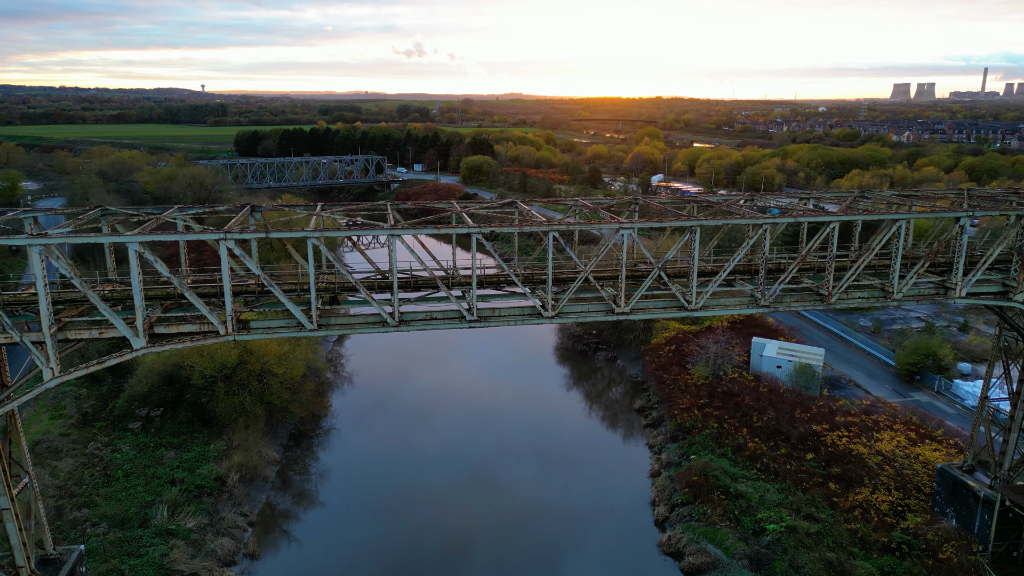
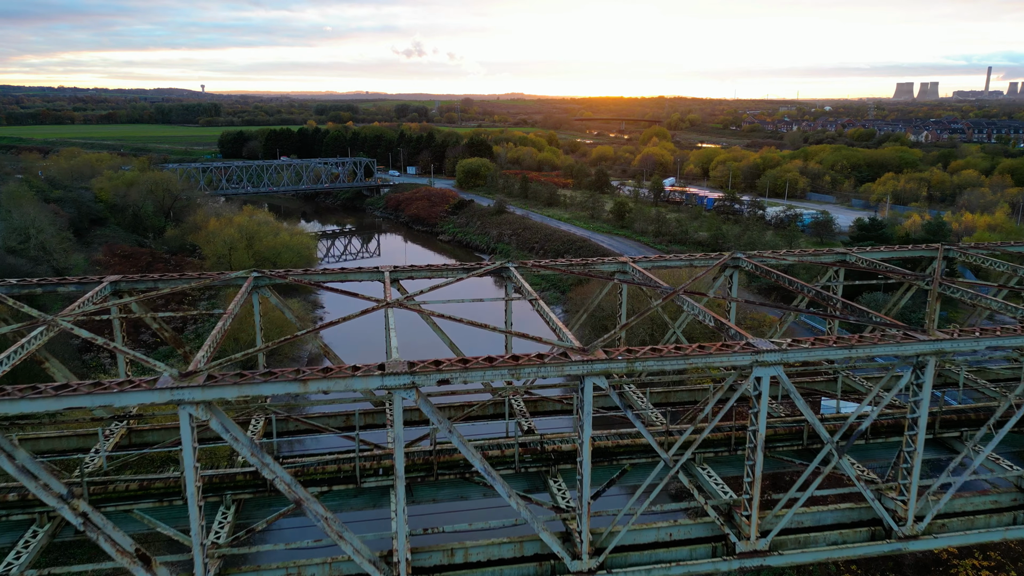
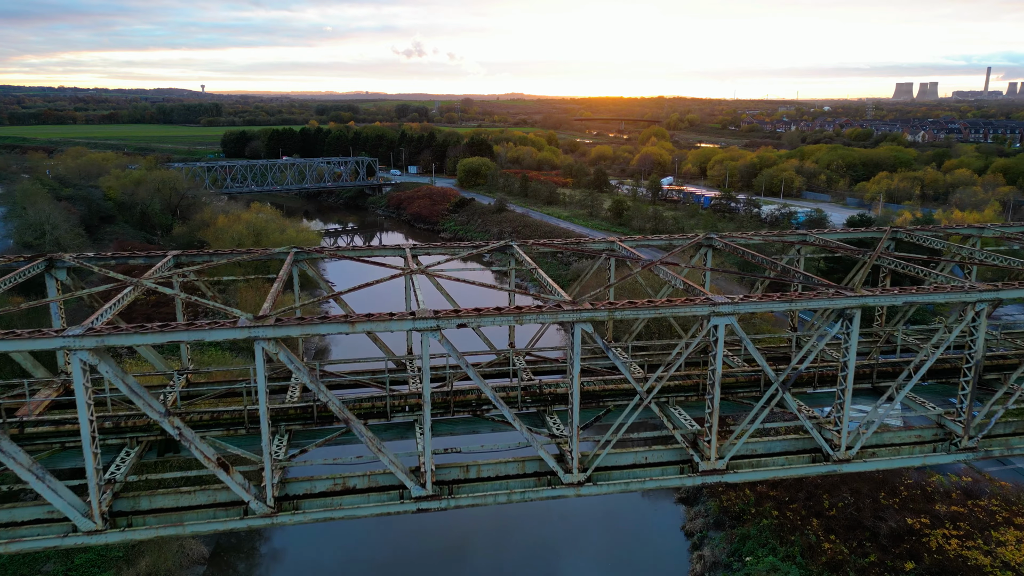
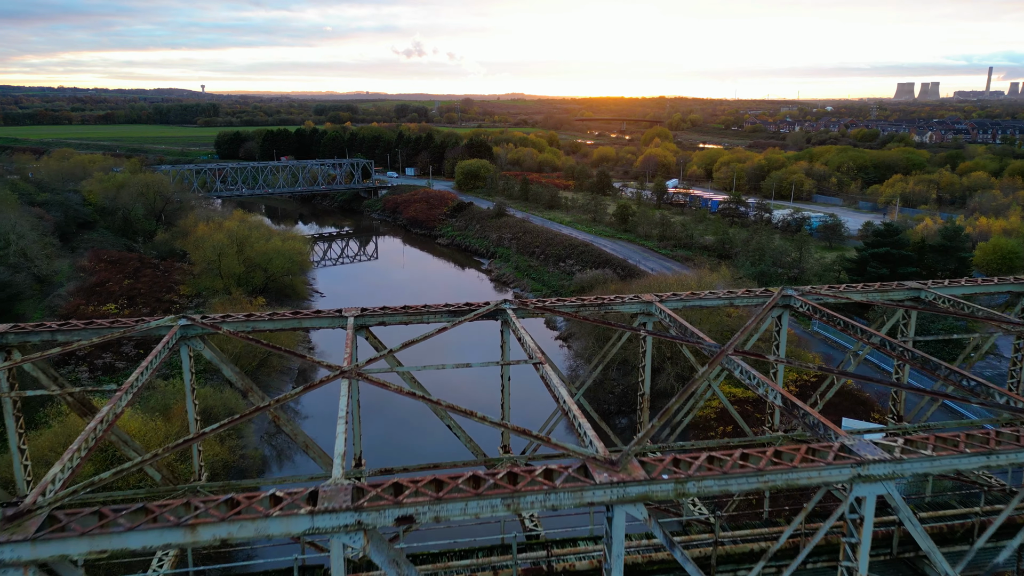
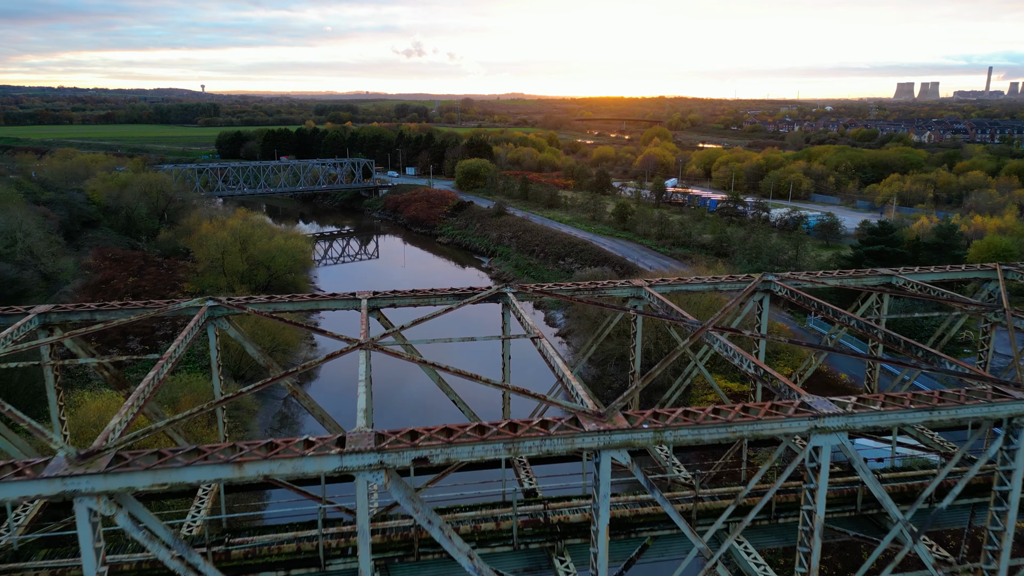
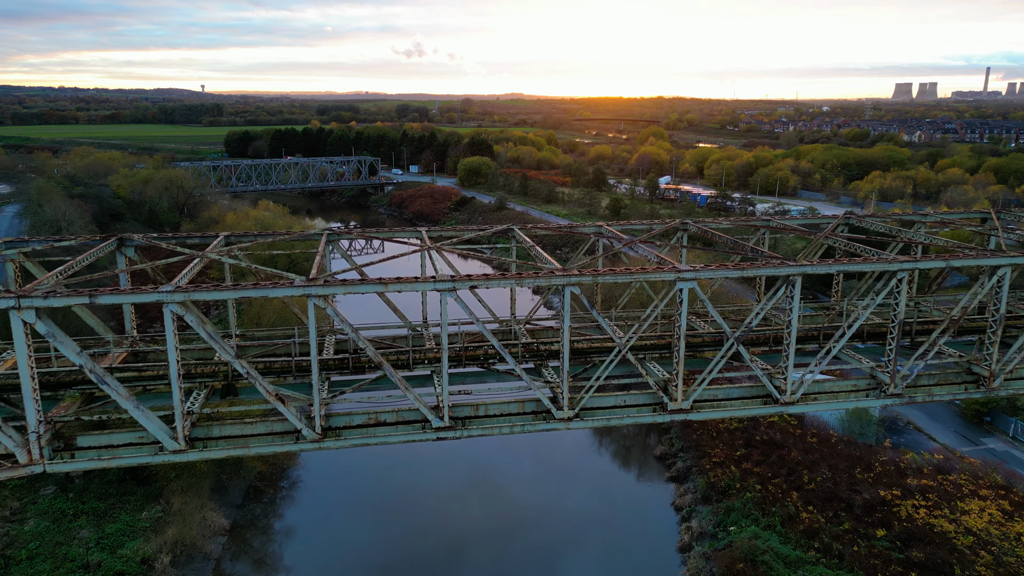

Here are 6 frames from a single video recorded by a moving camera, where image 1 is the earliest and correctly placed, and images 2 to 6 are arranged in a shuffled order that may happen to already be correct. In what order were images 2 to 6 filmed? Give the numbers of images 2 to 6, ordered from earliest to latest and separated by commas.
6, 3, 2, 5, 4
